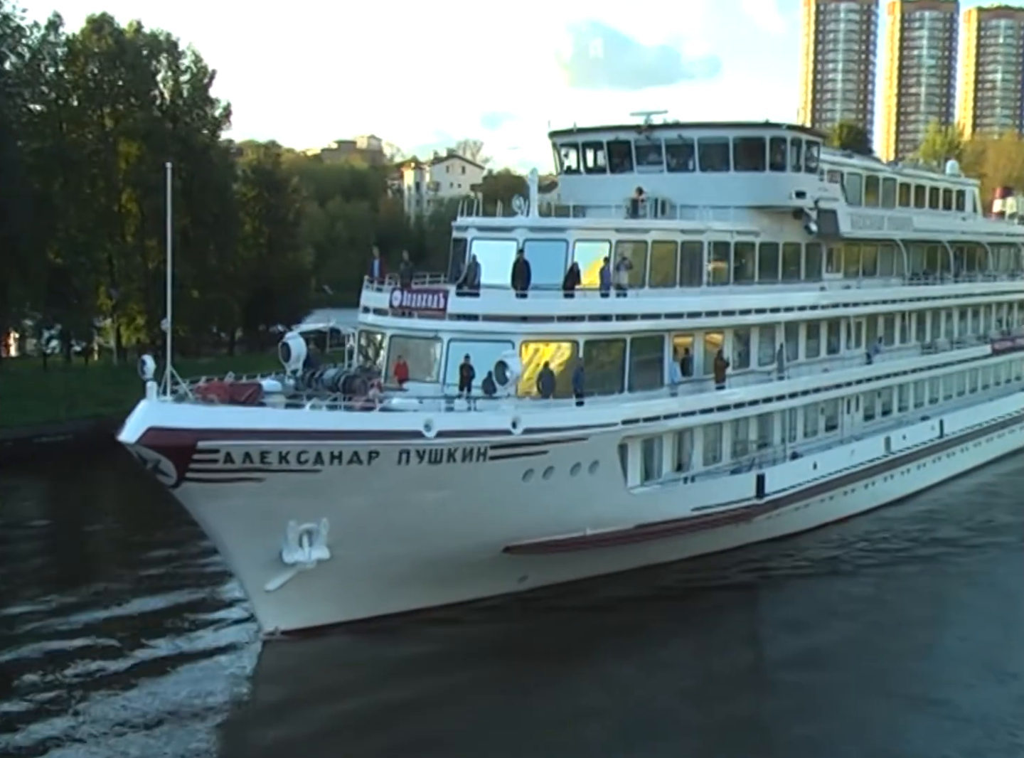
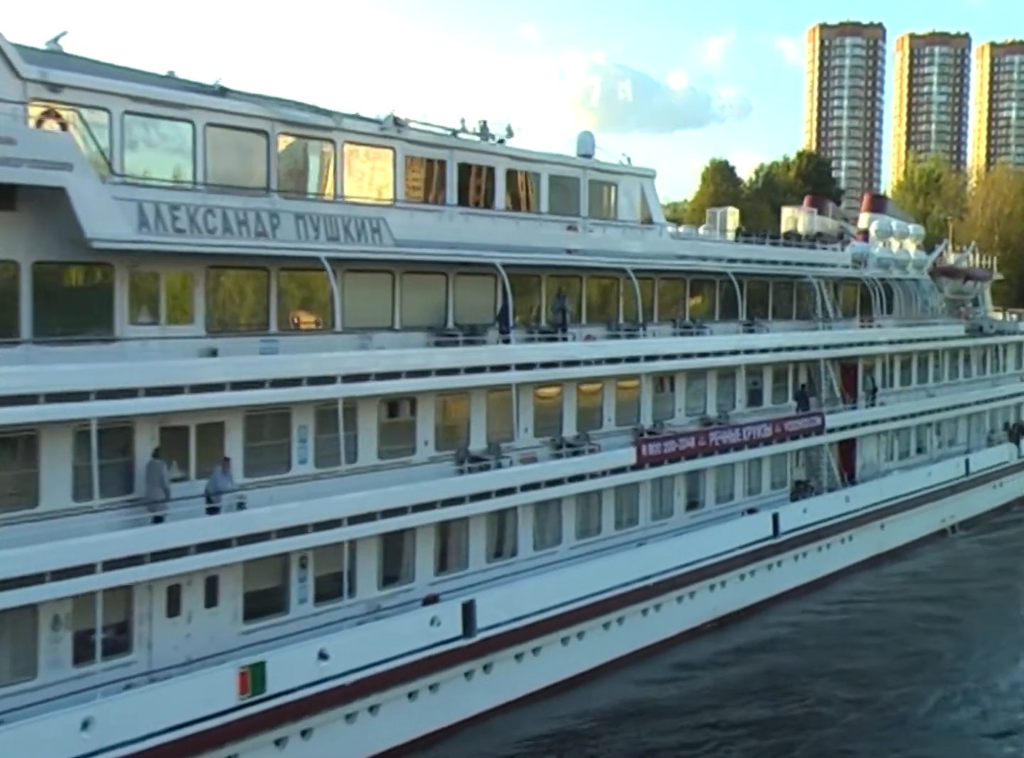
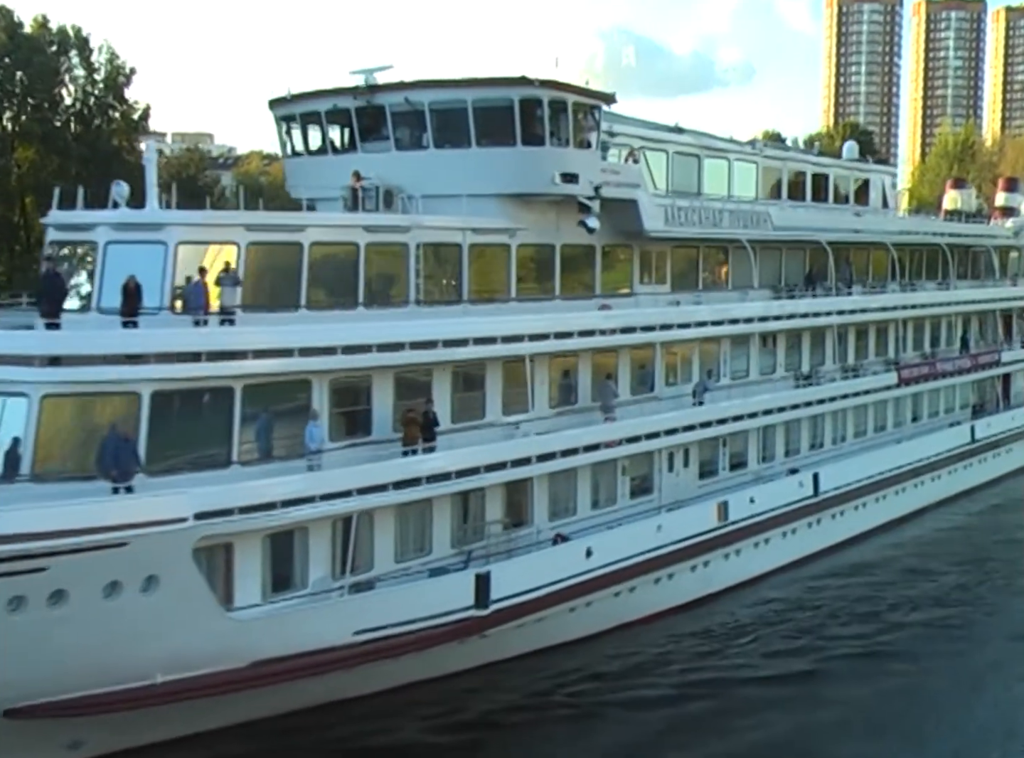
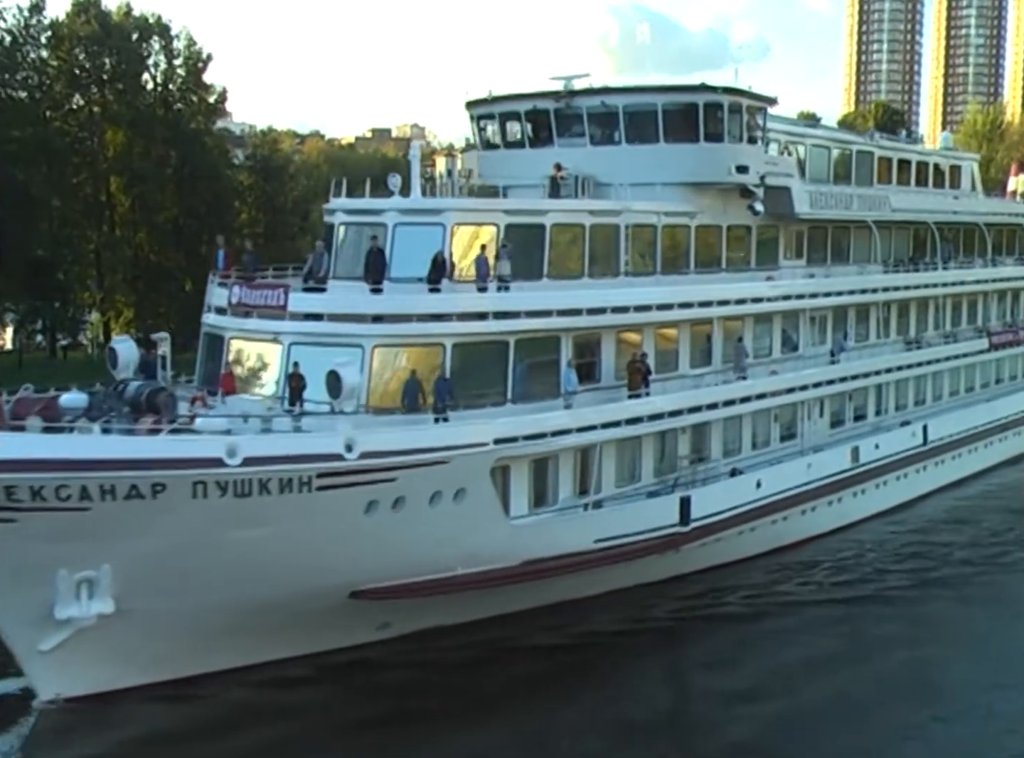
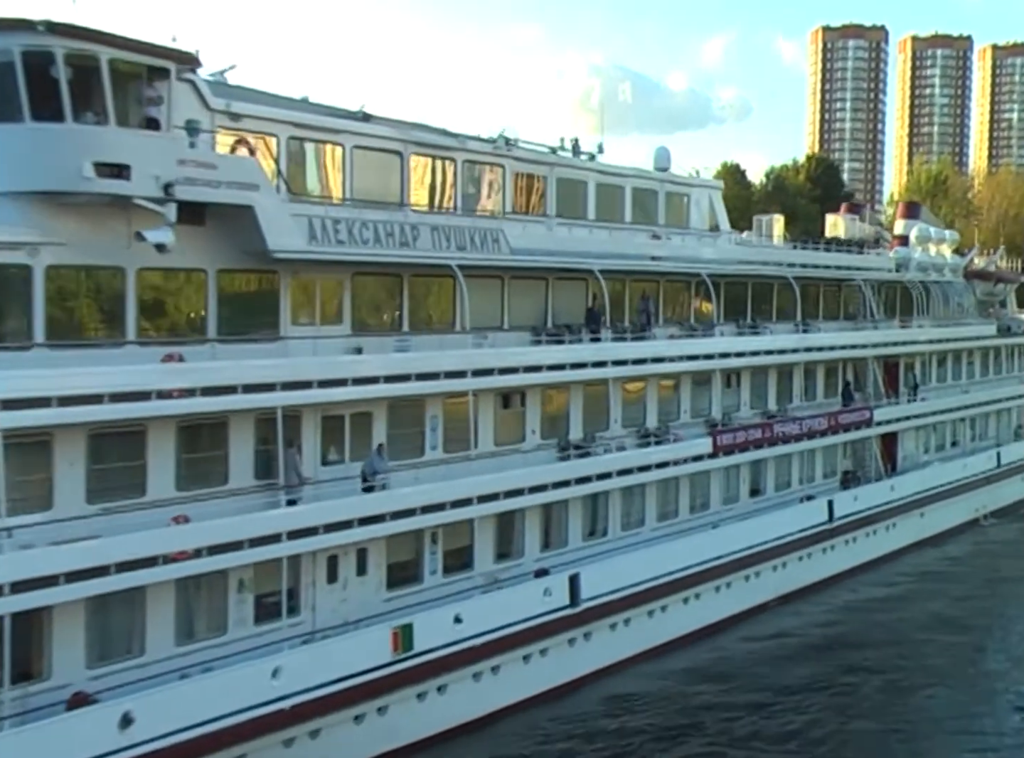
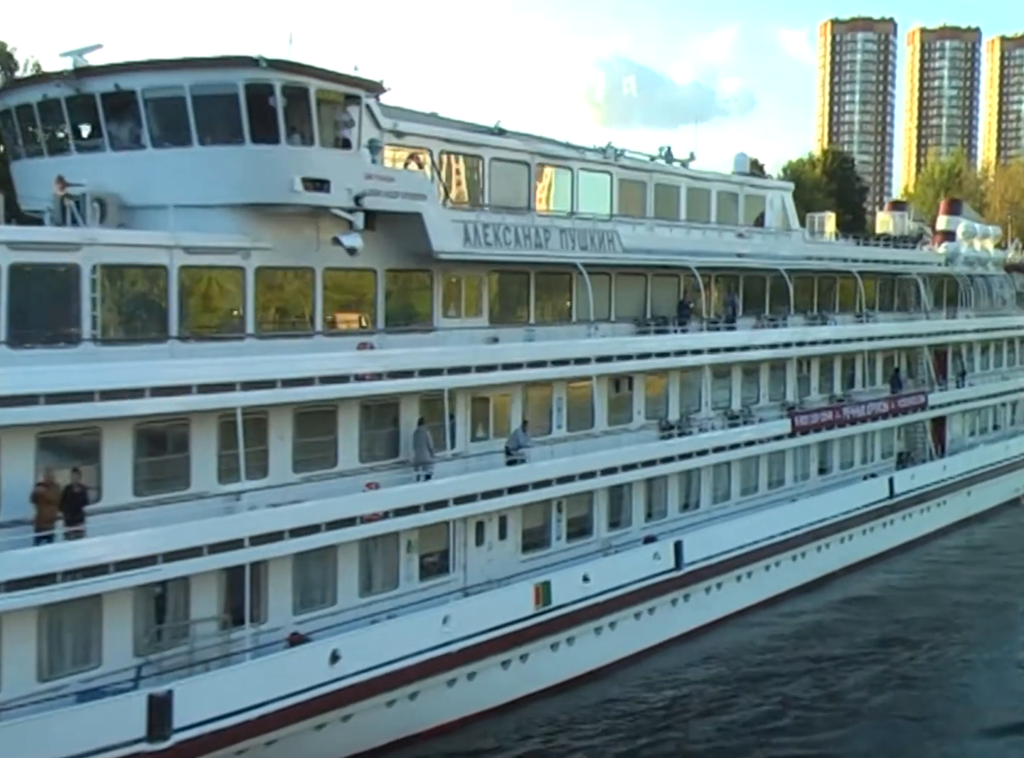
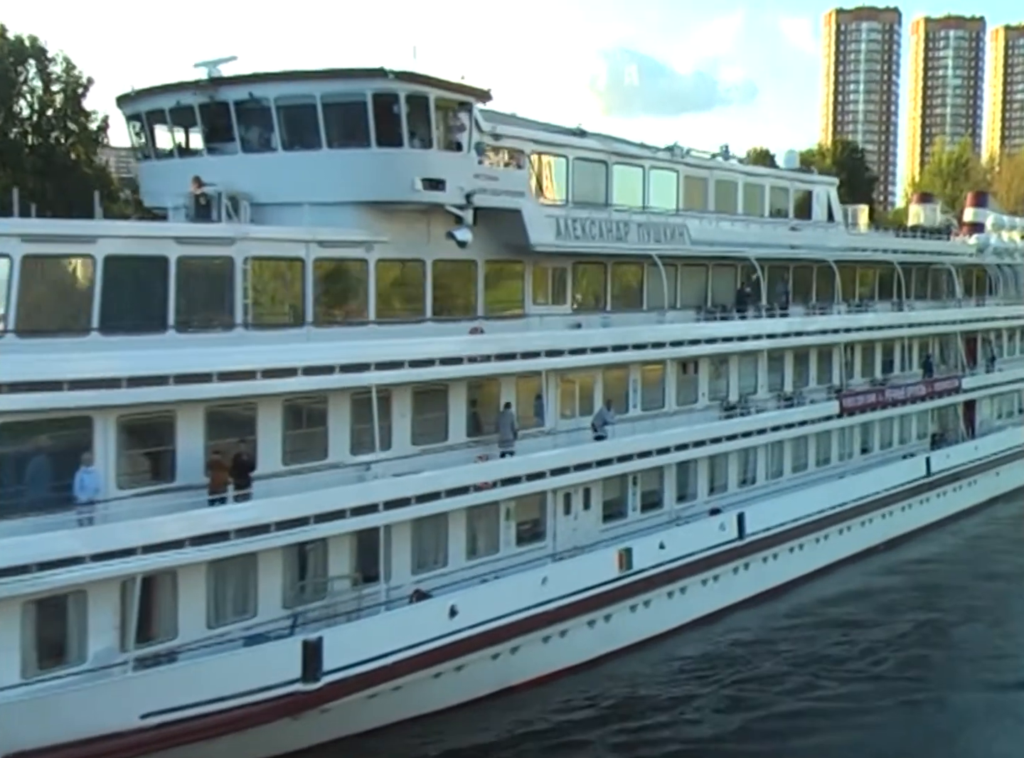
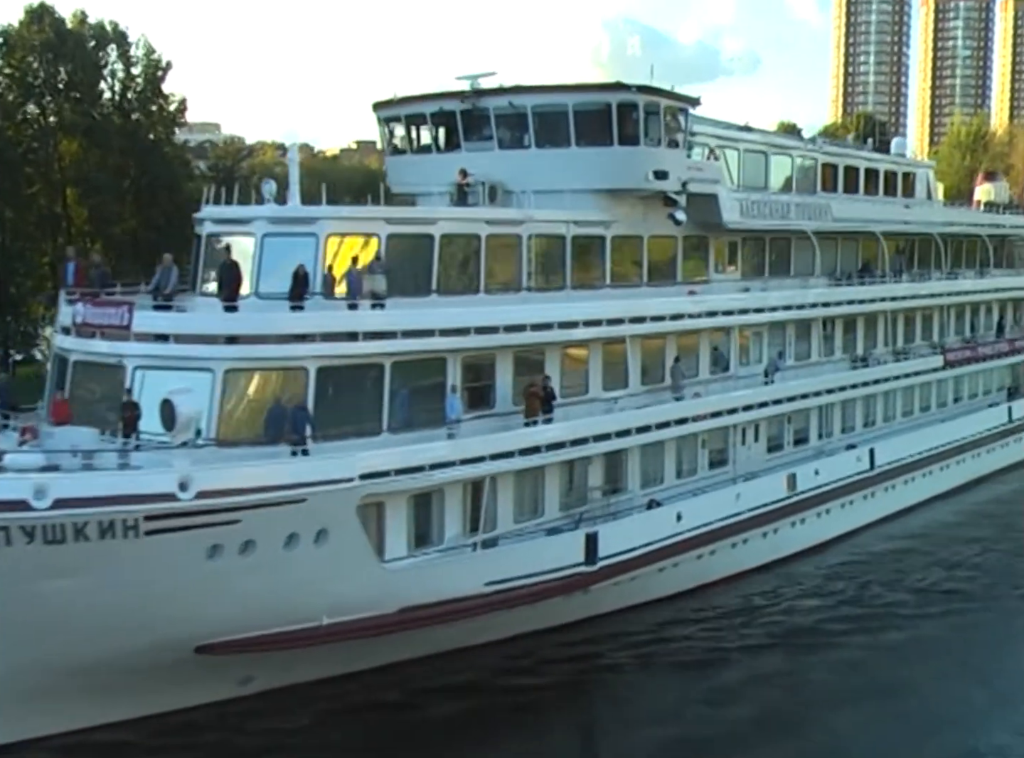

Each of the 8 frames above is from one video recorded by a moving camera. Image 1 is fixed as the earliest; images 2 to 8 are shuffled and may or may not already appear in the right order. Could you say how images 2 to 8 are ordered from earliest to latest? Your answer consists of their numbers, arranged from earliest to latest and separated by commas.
4, 8, 3, 7, 6, 5, 2
